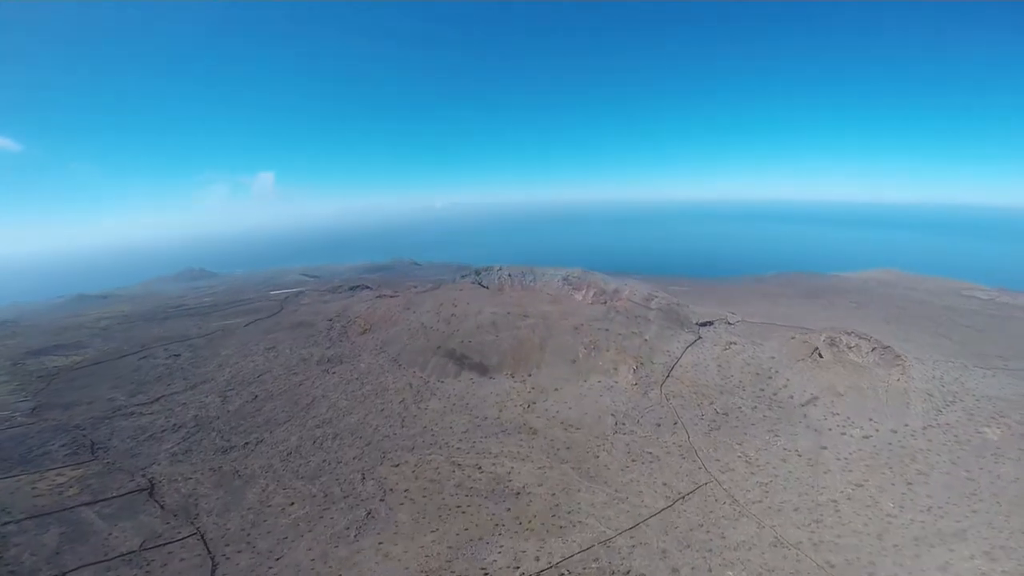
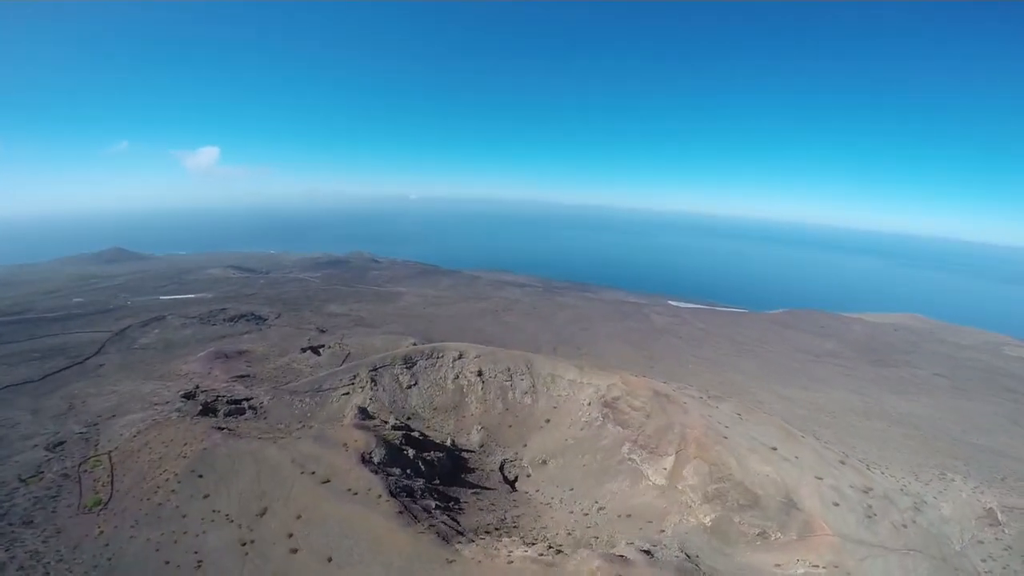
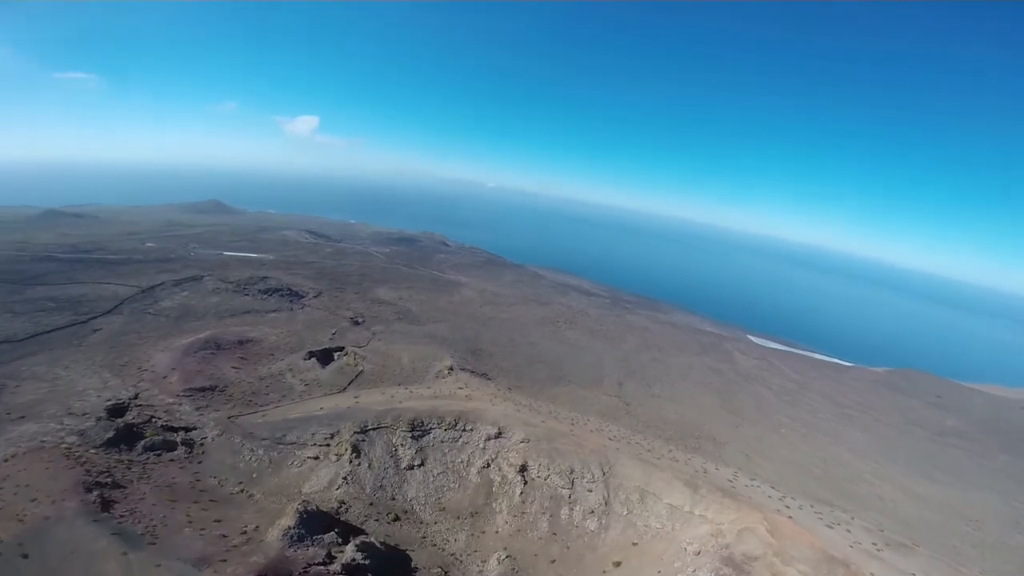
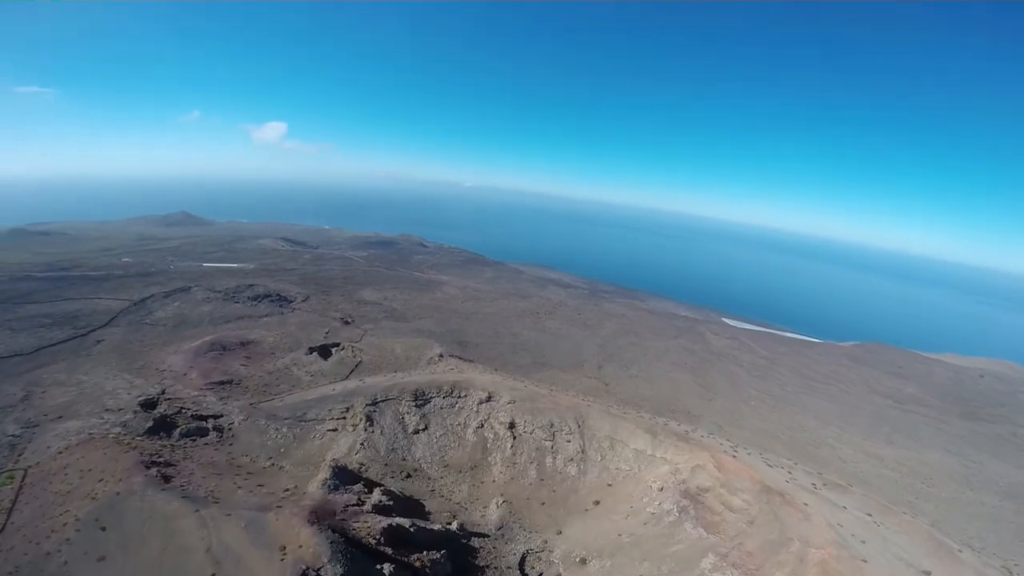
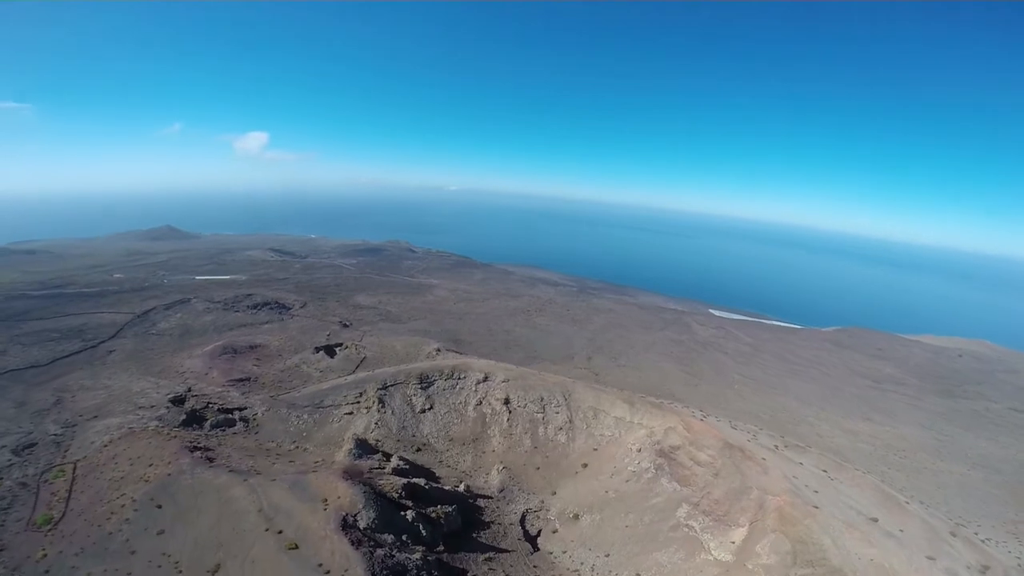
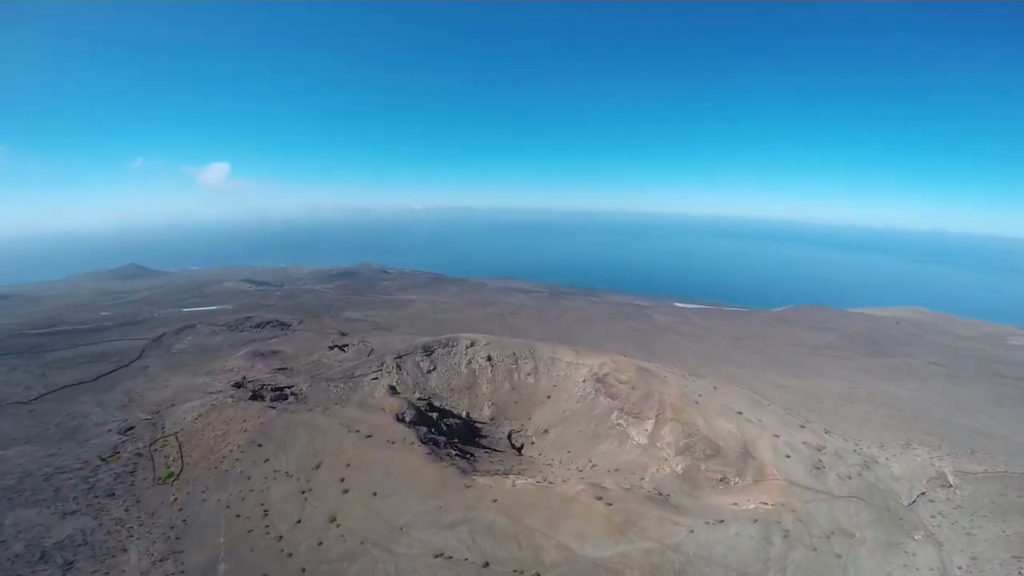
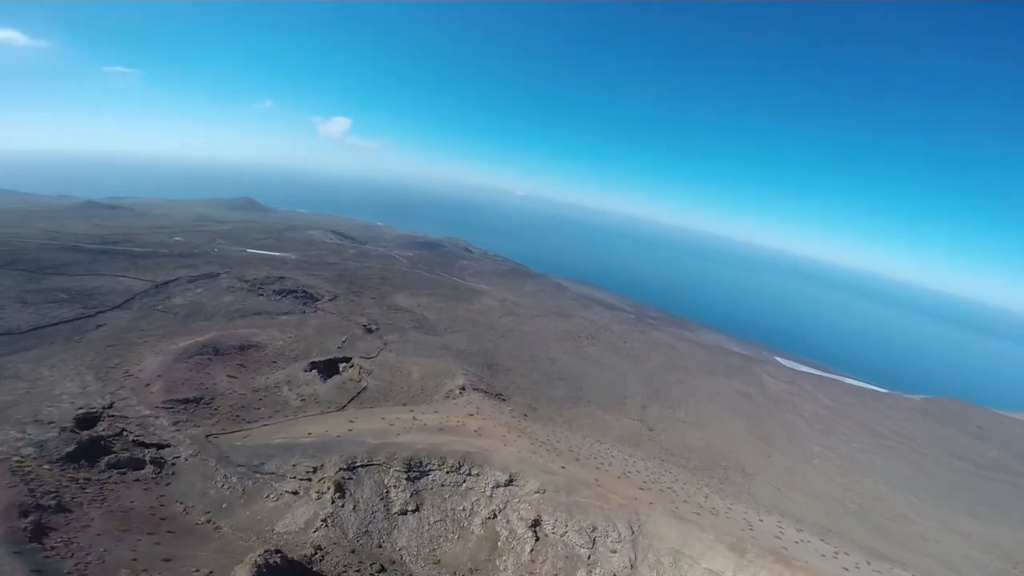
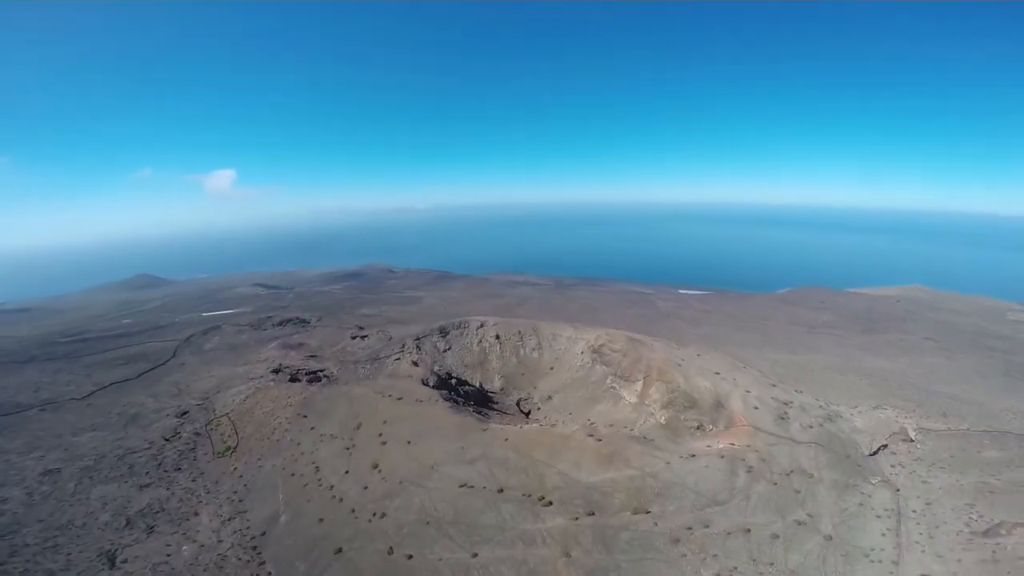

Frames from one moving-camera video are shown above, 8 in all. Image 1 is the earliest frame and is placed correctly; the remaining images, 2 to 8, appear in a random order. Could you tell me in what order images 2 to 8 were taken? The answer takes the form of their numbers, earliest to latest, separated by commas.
8, 6, 2, 5, 4, 3, 7
